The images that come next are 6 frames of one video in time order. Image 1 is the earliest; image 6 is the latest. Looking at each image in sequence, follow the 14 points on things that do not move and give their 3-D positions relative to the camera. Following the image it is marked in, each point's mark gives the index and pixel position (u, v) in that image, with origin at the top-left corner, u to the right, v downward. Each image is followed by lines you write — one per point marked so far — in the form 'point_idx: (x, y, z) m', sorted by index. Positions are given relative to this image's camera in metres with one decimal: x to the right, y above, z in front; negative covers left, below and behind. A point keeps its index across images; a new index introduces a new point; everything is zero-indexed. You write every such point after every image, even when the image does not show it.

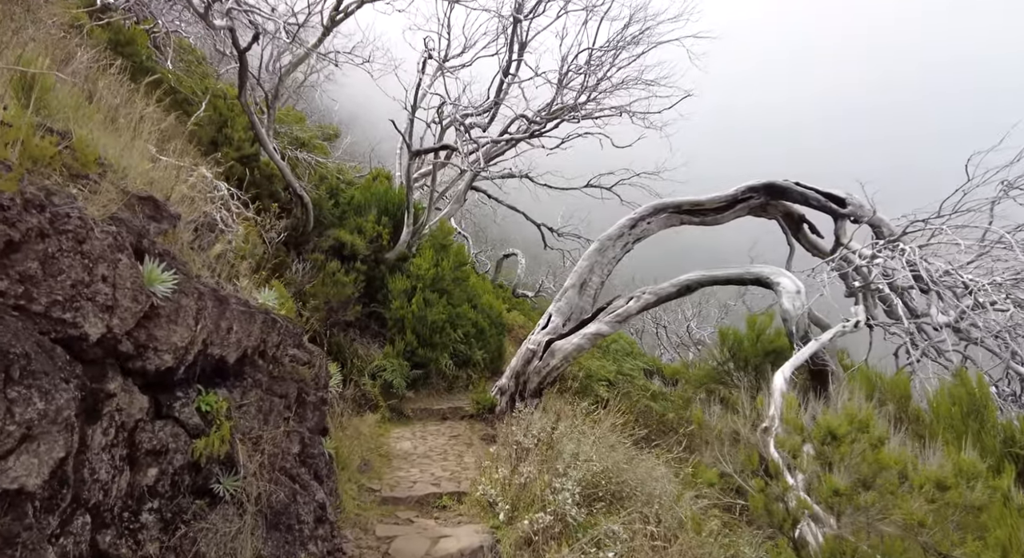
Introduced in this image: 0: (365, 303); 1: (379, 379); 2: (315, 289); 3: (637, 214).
0: (-2.4, -0.4, +9.1) m
1: (-1.7, -1.3, +7.4) m
2: (-2.8, -0.1, +8.0) m
3: (+1.7, +0.9, +7.6) m
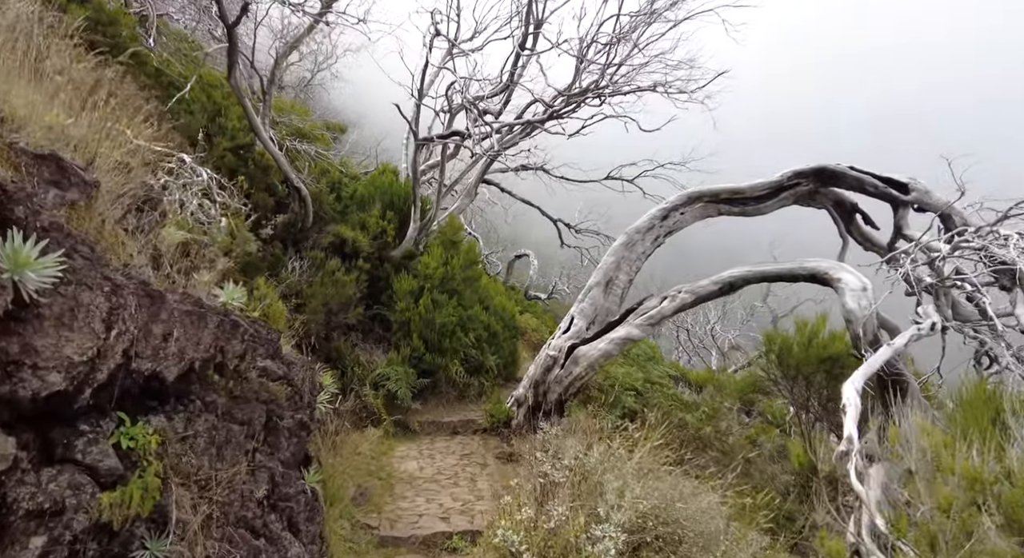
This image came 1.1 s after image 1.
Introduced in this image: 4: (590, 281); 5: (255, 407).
0: (-2.1, -0.4, +8.4) m
1: (-1.5, -1.3, +6.7) m
2: (-2.6, -0.1, +7.3) m
3: (+1.9, +0.9, +6.8) m
4: (+0.9, 0.0, +6.6) m
5: (-1.2, -0.6, +2.7) m
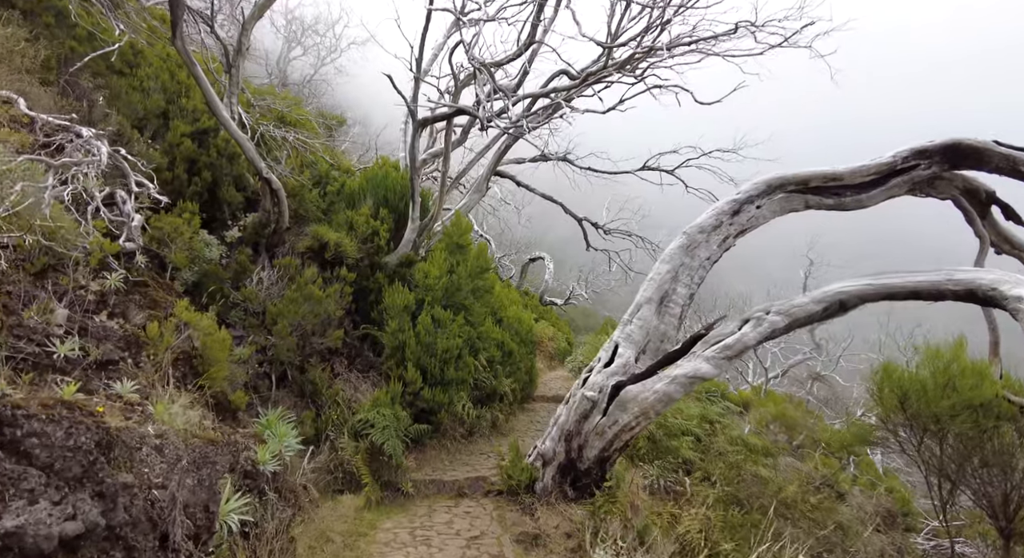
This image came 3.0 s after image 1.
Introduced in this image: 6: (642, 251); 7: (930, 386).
0: (-1.9, -0.5, +6.9) m
1: (-1.3, -1.5, +5.1) m
2: (-2.4, -0.3, +5.8) m
3: (+2.1, +0.8, +5.1) m
4: (+1.1, -0.2, +5.0) m
5: (-1.1, -0.7, +1.1) m
6: (+2.3, +0.5, +10.0) m
7: (+3.3, -0.8, +4.4) m
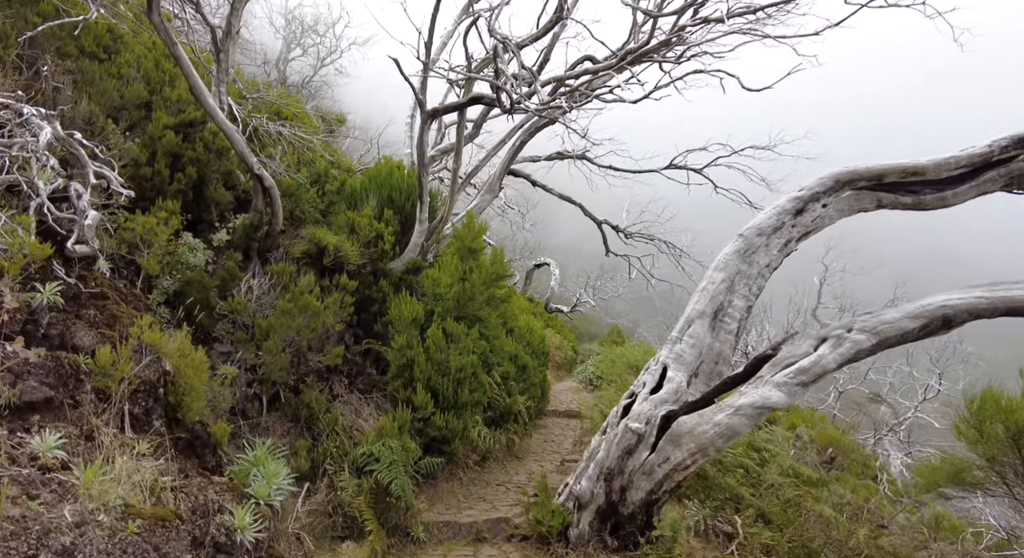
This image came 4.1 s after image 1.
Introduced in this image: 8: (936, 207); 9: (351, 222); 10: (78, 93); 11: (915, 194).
0: (-1.7, -0.6, +6.1) m
1: (-1.1, -1.5, +4.4) m
2: (-2.1, -0.4, +5.0) m
3: (+2.3, +0.7, +4.4) m
4: (+1.3, -0.2, +4.3) m
5: (-0.9, -0.8, +0.4) m
6: (+2.5, +0.4, +9.3) m
7: (+3.5, -0.9, +3.7) m
8: (+3.3, +0.6, +4.4) m
9: (-1.8, +0.7, +6.5) m
10: (-4.2, +1.8, +5.5) m
11: (+3.2, +0.7, +4.4) m
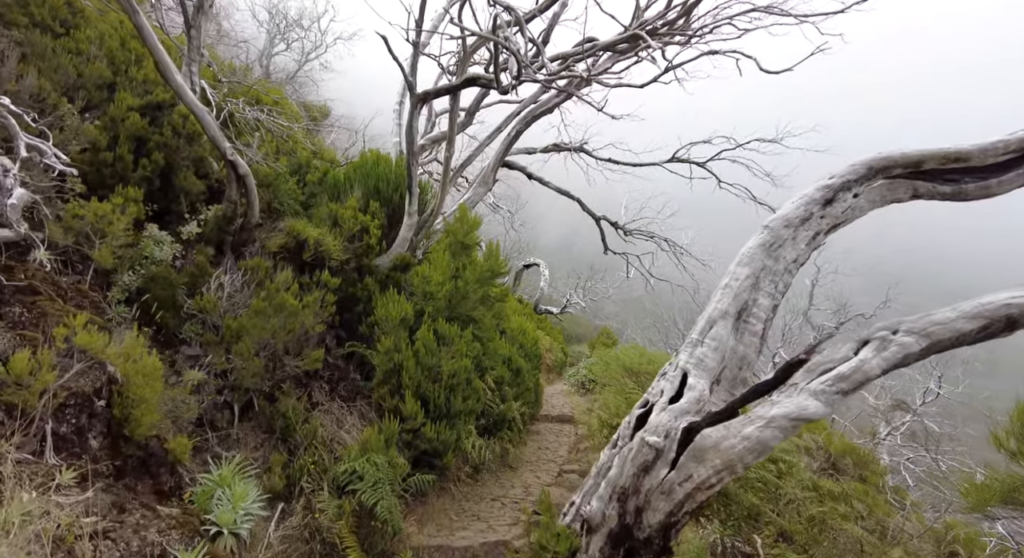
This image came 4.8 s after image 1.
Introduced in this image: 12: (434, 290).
0: (-1.7, -0.6, +5.6) m
1: (-1.1, -1.5, +3.9) m
2: (-2.2, -0.3, +4.5) m
3: (+2.3, +0.7, +4.0) m
4: (+1.3, -0.2, +3.9) m
5: (-0.8, -0.7, -0.1) m
6: (+2.4, +0.4, +8.9) m
7: (+3.5, -0.9, +3.3) m
8: (+3.3, +0.6, +4.0) m
9: (-1.9, +0.7, +6.0) m
10: (-4.2, +1.9, +5.0) m
11: (+3.2, +0.7, +4.0) m
12: (-0.8, -0.1, +5.8) m
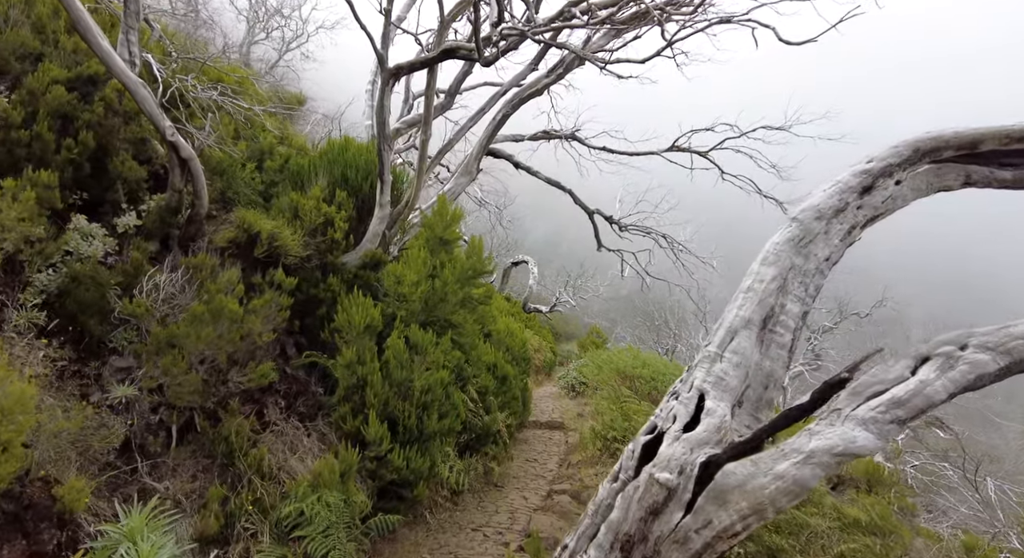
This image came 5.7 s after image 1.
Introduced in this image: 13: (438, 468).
0: (-1.9, -0.6, +4.9) m
1: (-1.2, -1.5, +3.2) m
2: (-2.3, -0.3, +3.8) m
3: (+2.2, +0.7, +3.4) m
4: (+1.2, -0.2, +3.3) m
5: (-0.8, -0.7, -0.8) m
6: (+2.2, +0.4, +8.3) m
7: (+3.4, -0.9, +2.7) m
8: (+3.2, +0.6, +3.4) m
9: (-2.0, +0.7, +5.3) m
10: (-4.4, +1.9, +4.2) m
11: (+3.1, +0.7, +3.4) m
12: (-0.9, -0.1, +5.1) m
13: (-0.6, -1.5, +4.5) m
